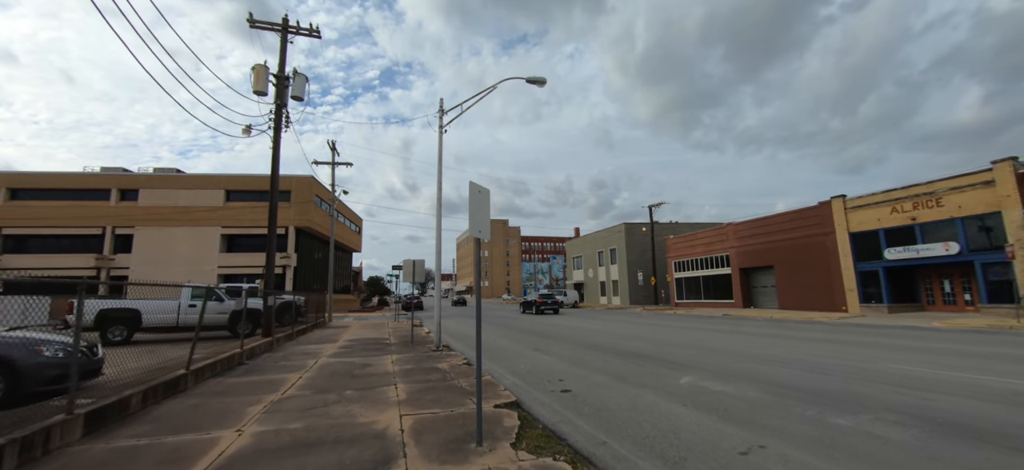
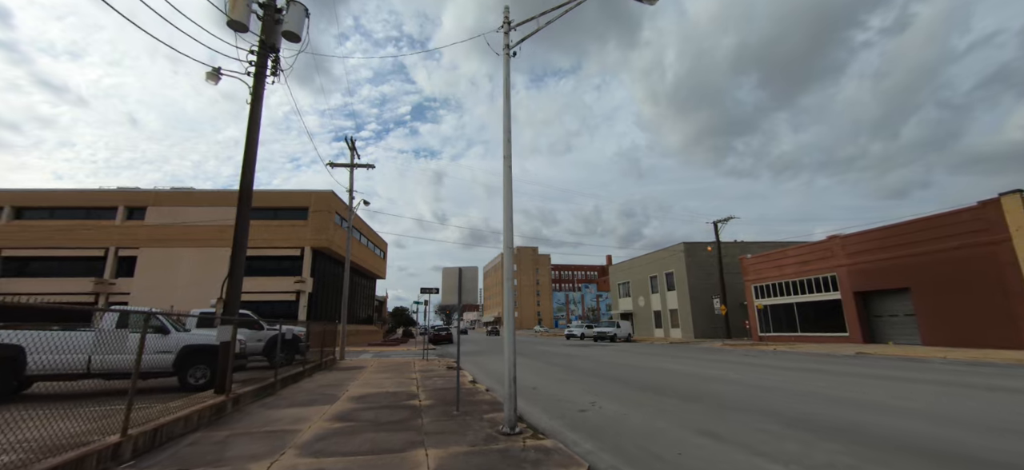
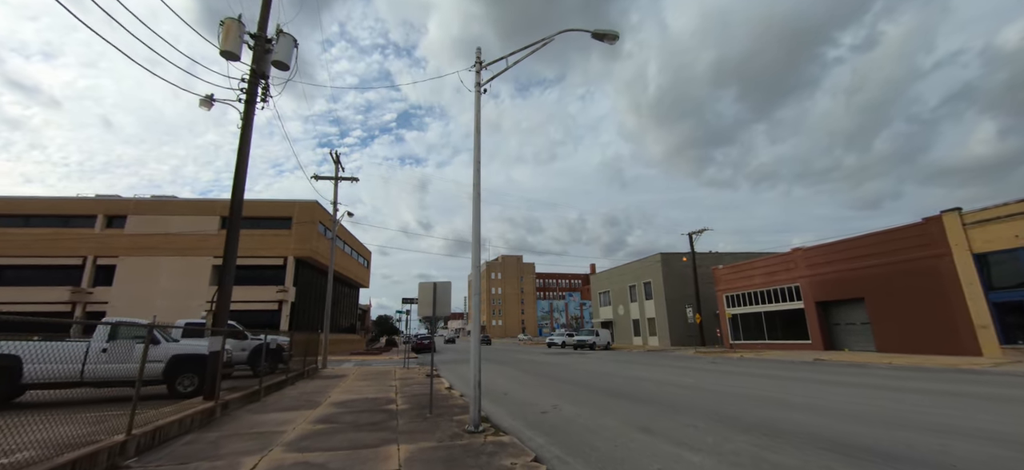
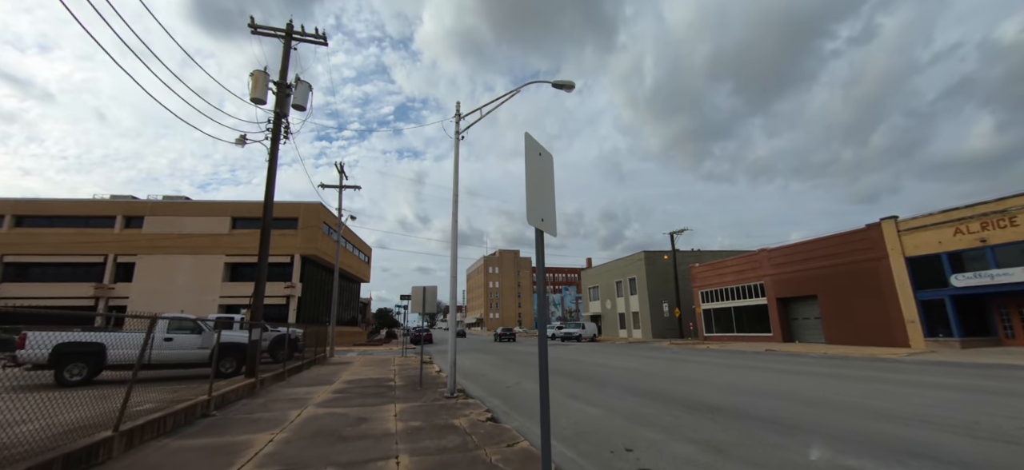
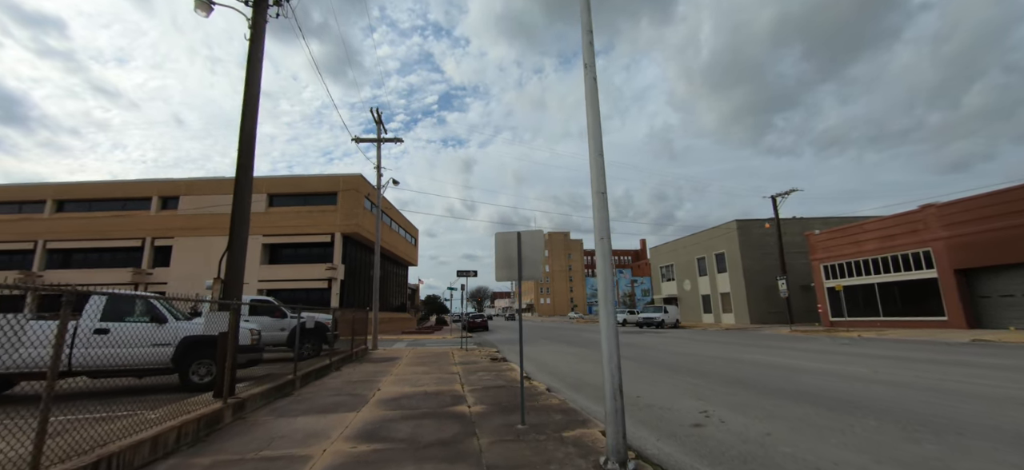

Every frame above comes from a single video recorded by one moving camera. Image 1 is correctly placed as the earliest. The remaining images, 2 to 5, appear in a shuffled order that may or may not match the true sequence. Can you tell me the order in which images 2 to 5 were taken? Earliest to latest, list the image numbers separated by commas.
4, 3, 2, 5
